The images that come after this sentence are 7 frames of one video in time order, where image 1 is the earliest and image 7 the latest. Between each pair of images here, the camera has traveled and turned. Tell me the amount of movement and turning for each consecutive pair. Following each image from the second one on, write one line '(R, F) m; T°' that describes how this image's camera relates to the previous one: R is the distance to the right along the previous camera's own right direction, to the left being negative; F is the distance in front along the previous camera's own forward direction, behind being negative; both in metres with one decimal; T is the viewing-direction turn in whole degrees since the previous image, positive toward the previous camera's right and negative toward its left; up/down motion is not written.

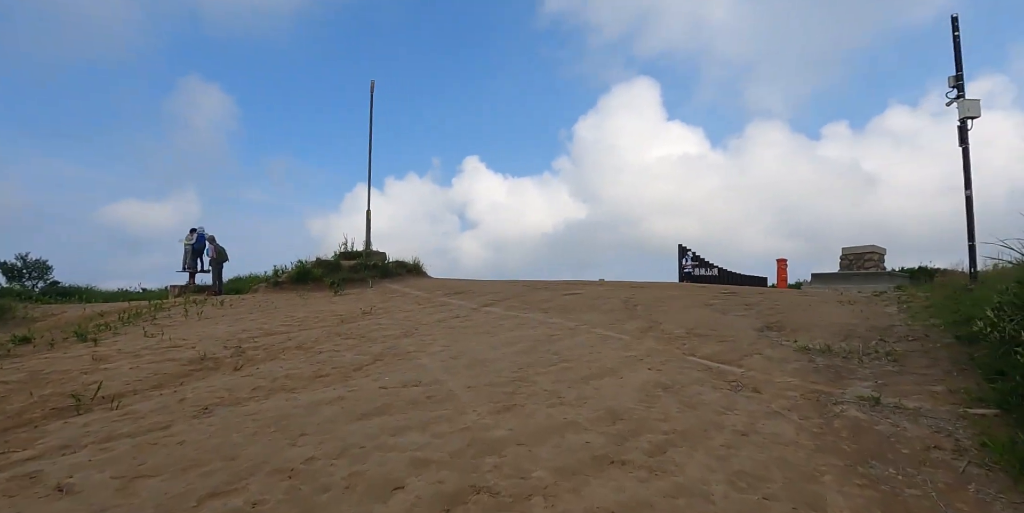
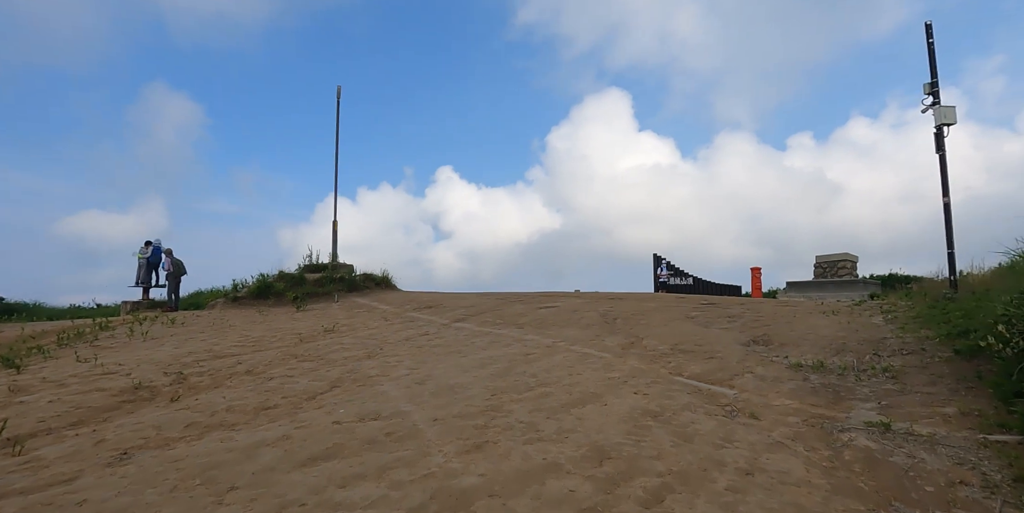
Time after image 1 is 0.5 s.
(0.0, +0.6) m; +3°
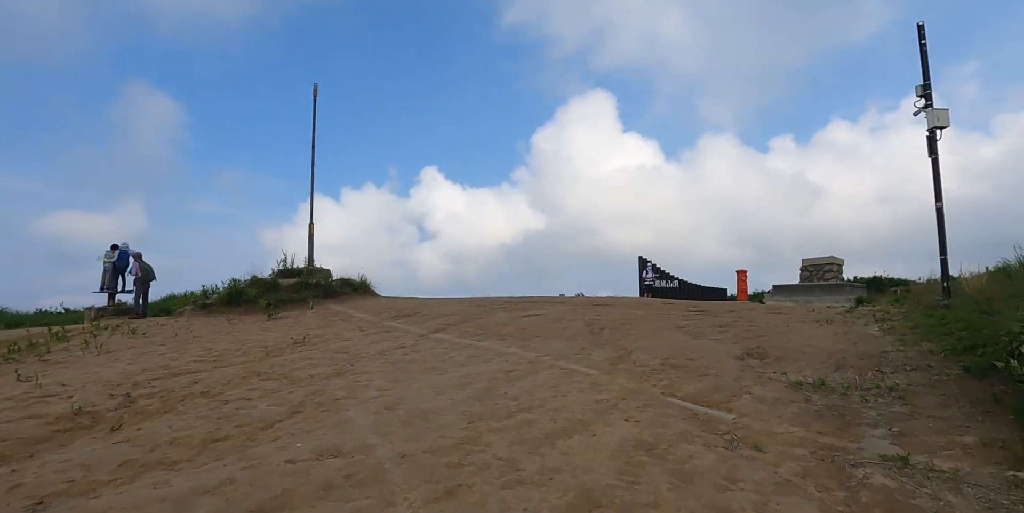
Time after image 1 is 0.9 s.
(+0.1, +0.5) m; +2°
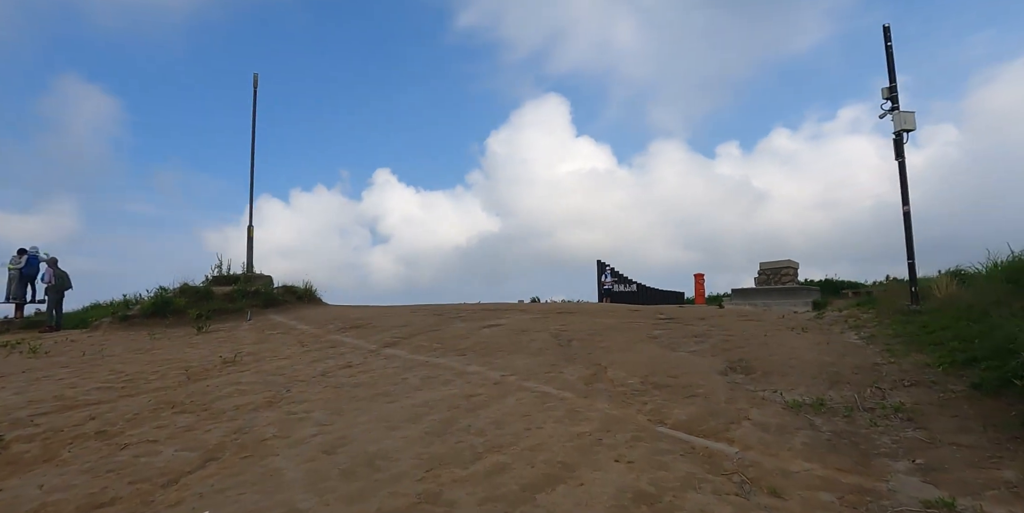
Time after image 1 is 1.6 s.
(-0.1, +0.8) m; +5°
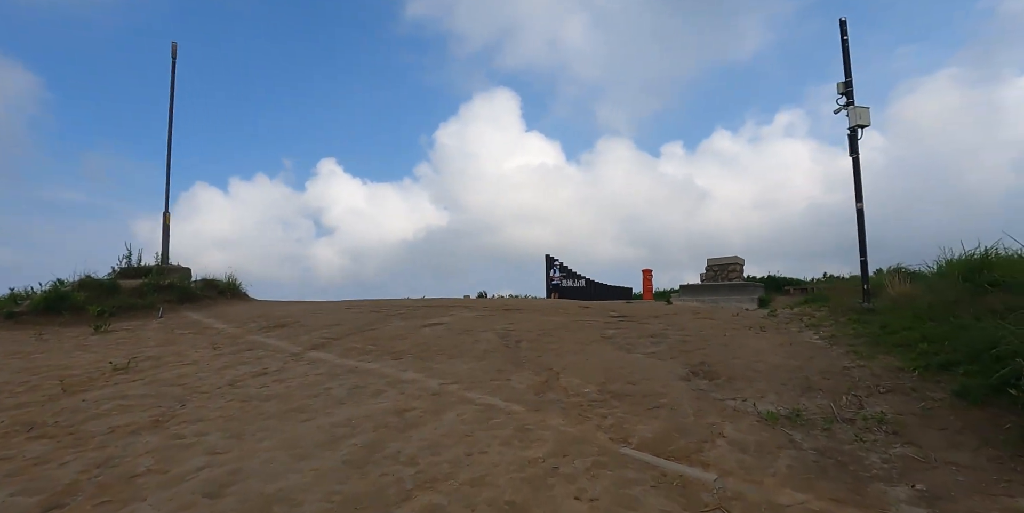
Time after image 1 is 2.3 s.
(+0.1, +0.8) m; +5°
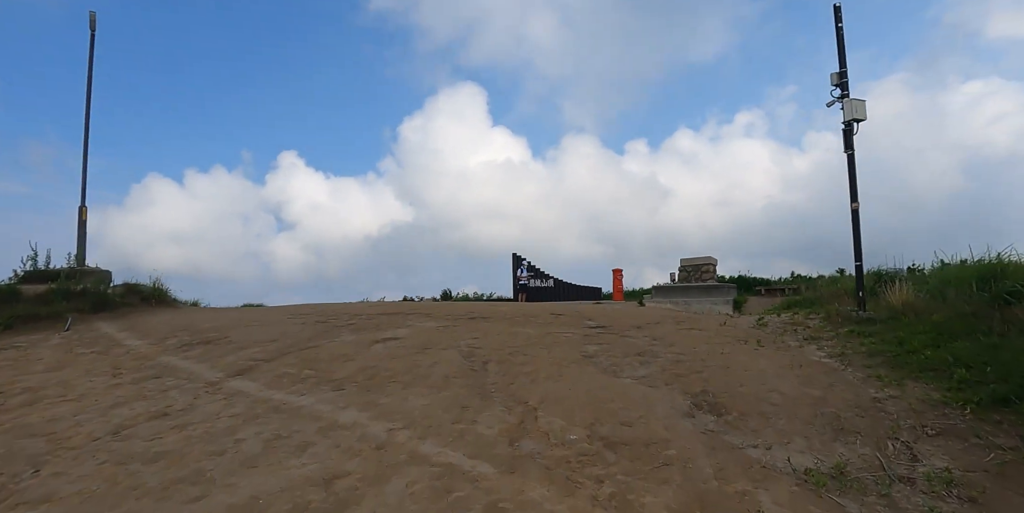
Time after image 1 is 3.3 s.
(0.0, +1.2) m; +4°
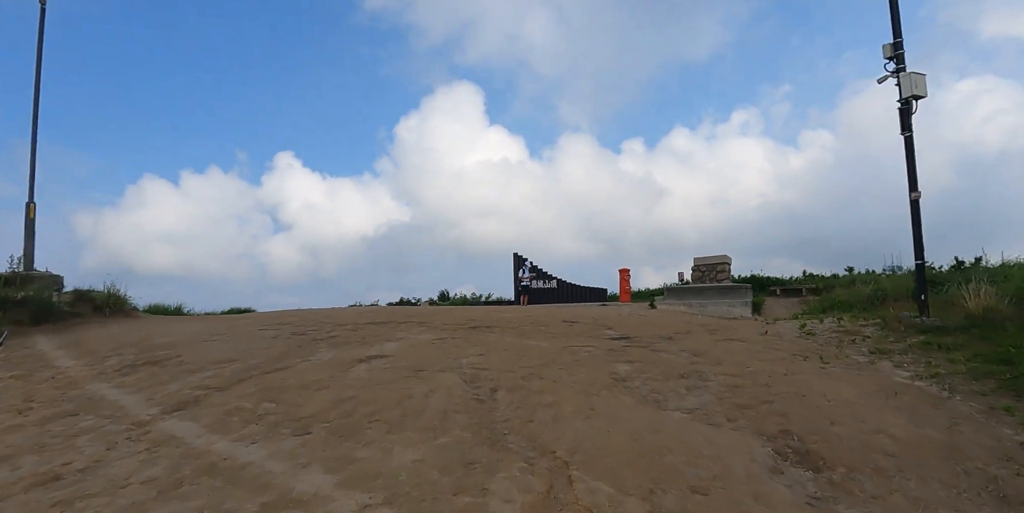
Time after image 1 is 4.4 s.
(-0.2, +1.4) m; 0°
